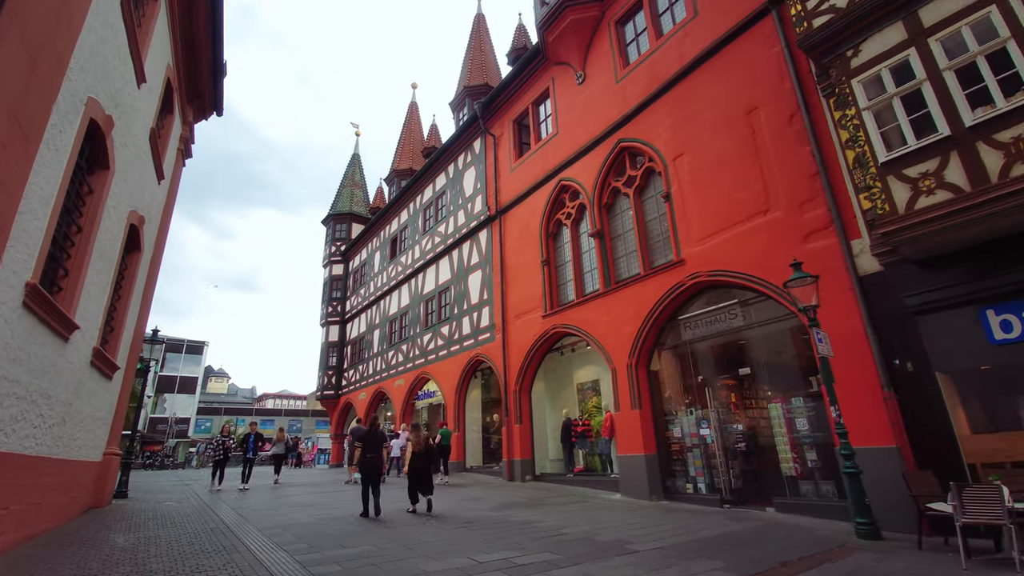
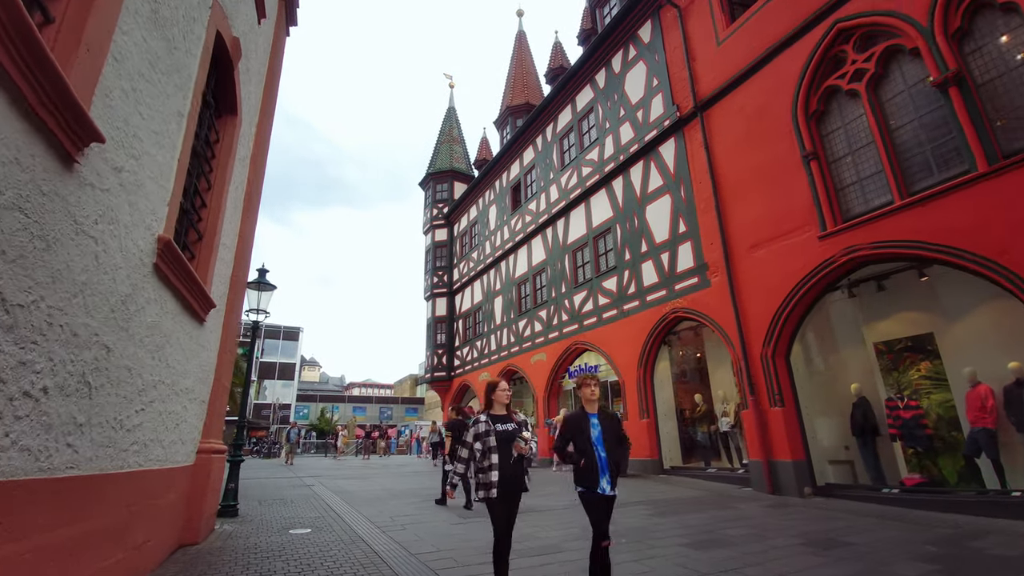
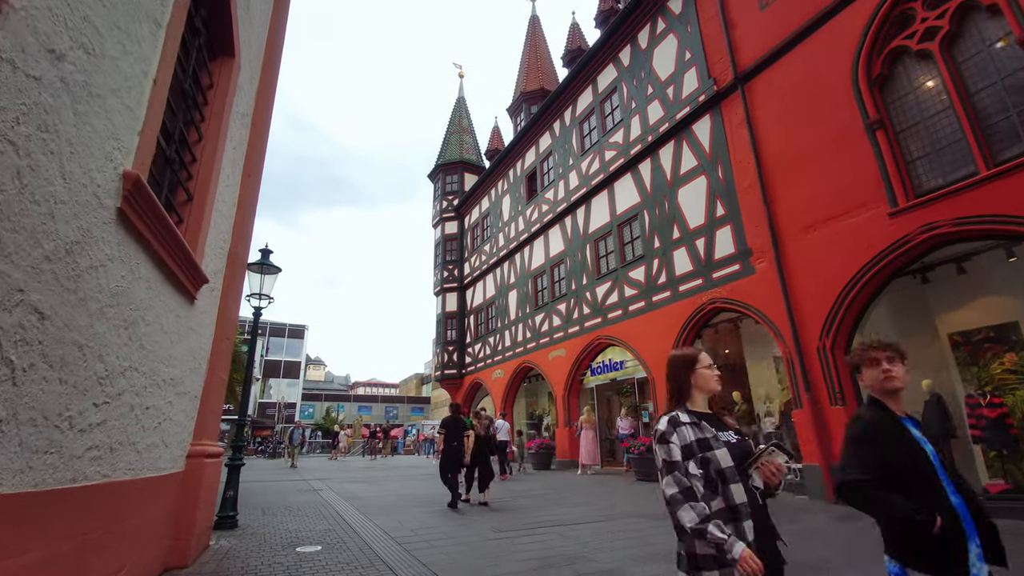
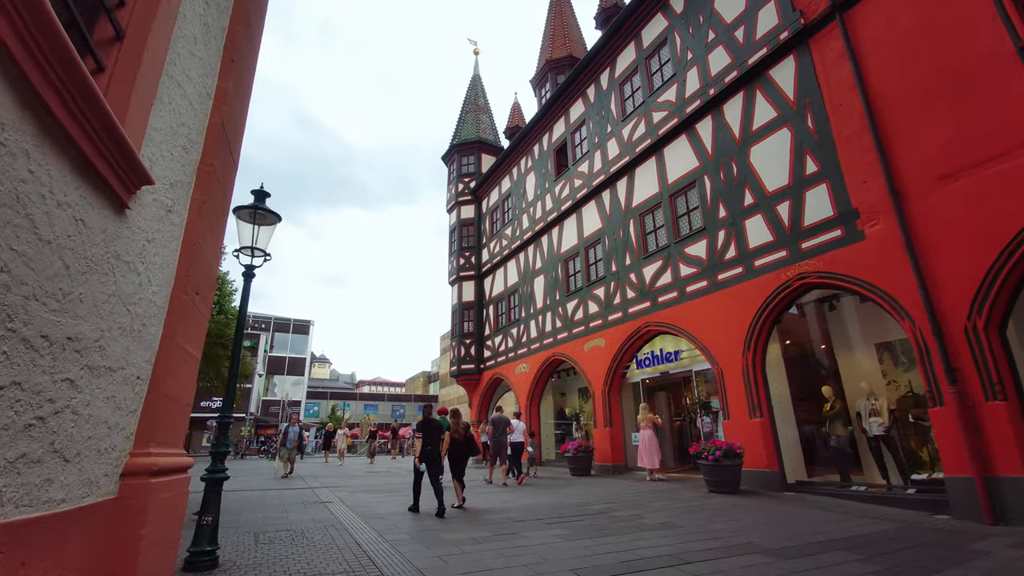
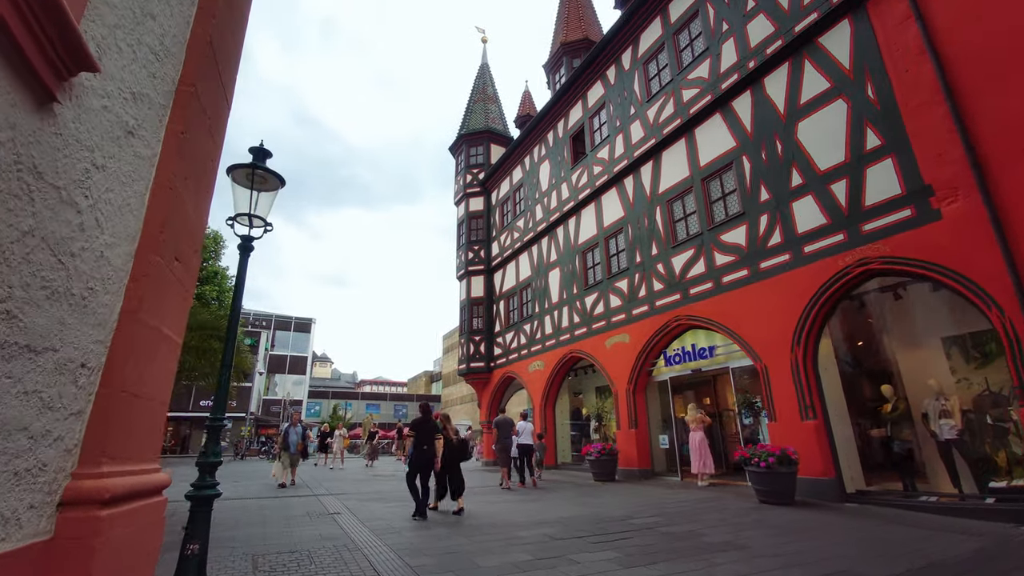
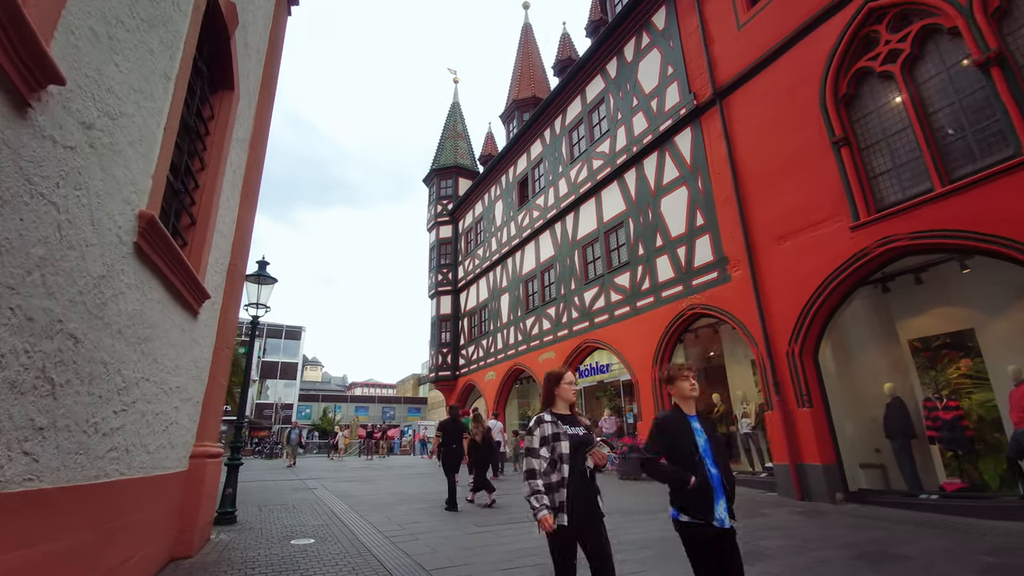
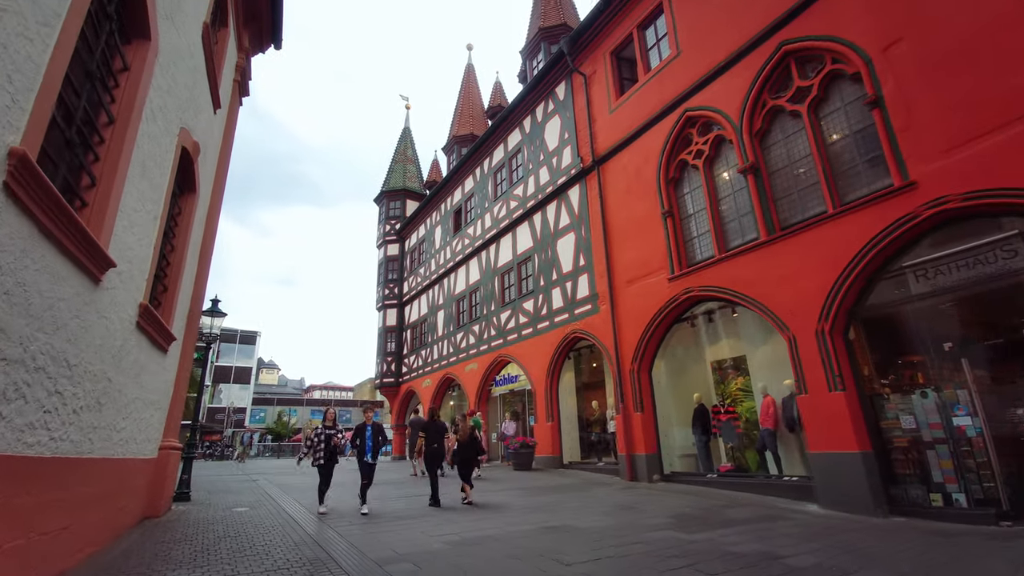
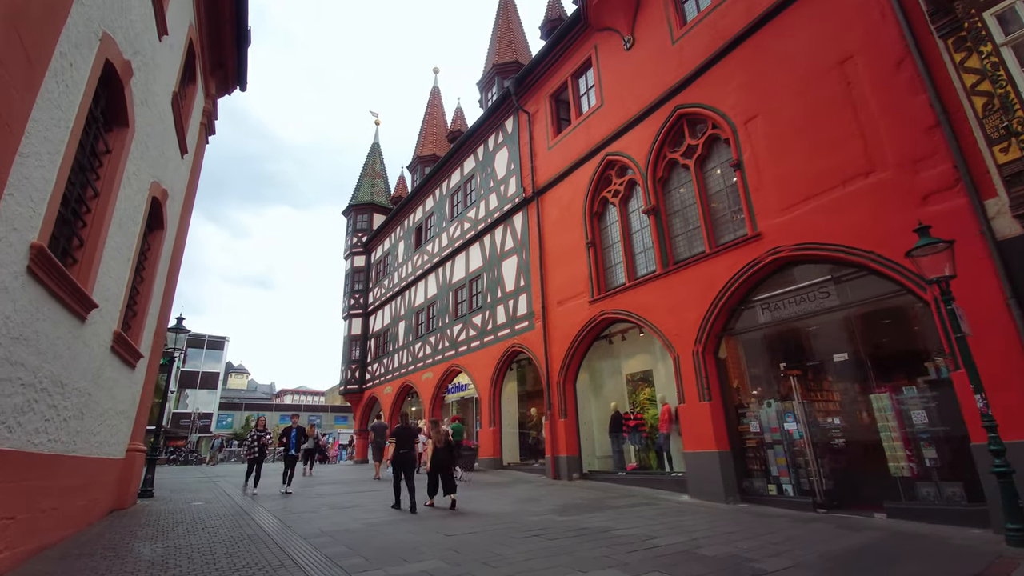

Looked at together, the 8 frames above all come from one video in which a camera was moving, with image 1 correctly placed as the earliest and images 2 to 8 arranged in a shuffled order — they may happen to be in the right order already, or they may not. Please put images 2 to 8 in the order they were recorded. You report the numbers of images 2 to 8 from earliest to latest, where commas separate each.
8, 7, 2, 6, 3, 4, 5
